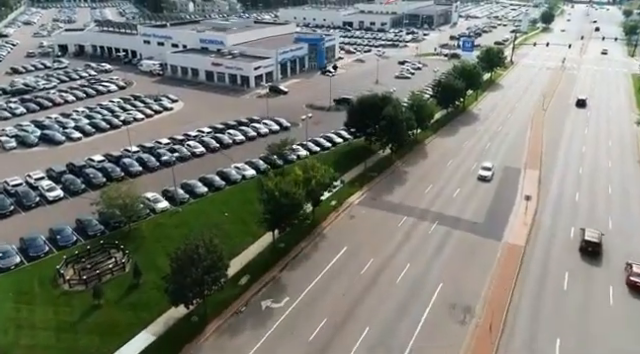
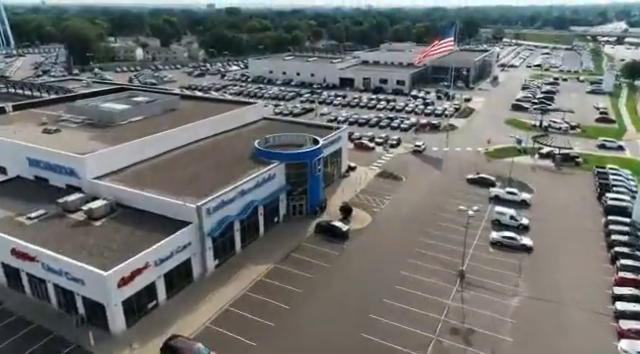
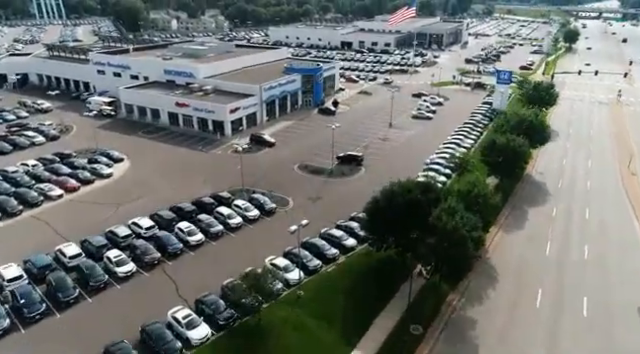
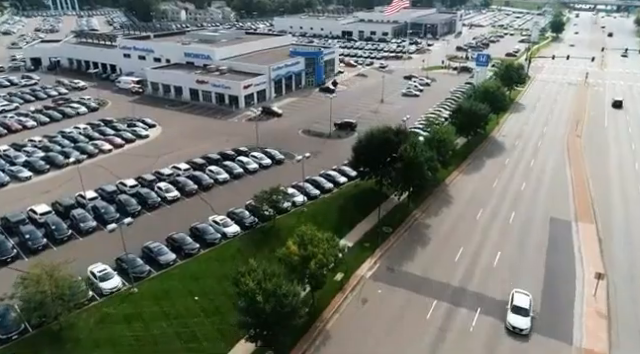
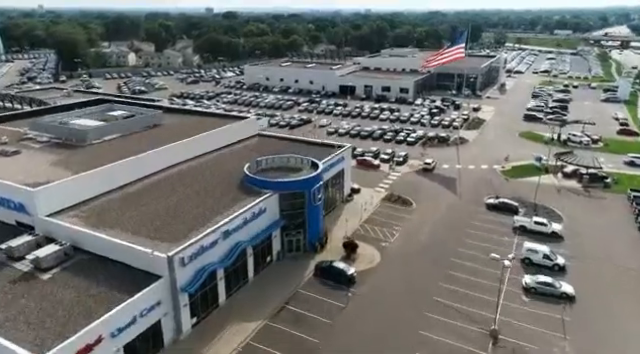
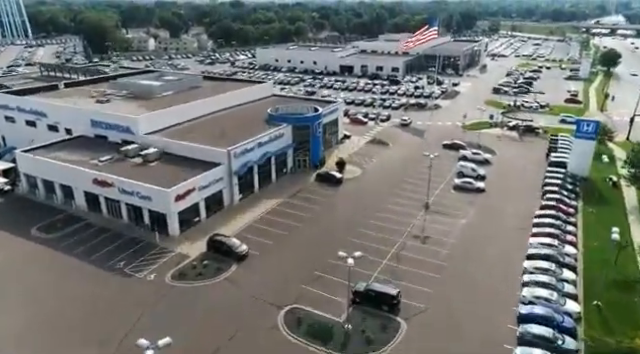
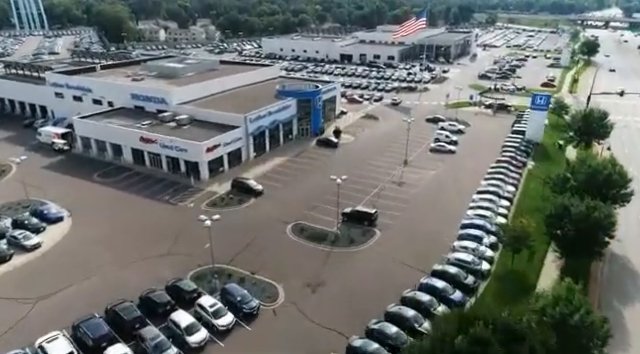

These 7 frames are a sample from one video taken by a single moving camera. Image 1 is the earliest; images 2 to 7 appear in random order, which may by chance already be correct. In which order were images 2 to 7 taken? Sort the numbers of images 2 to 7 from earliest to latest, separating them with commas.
4, 3, 7, 6, 2, 5
